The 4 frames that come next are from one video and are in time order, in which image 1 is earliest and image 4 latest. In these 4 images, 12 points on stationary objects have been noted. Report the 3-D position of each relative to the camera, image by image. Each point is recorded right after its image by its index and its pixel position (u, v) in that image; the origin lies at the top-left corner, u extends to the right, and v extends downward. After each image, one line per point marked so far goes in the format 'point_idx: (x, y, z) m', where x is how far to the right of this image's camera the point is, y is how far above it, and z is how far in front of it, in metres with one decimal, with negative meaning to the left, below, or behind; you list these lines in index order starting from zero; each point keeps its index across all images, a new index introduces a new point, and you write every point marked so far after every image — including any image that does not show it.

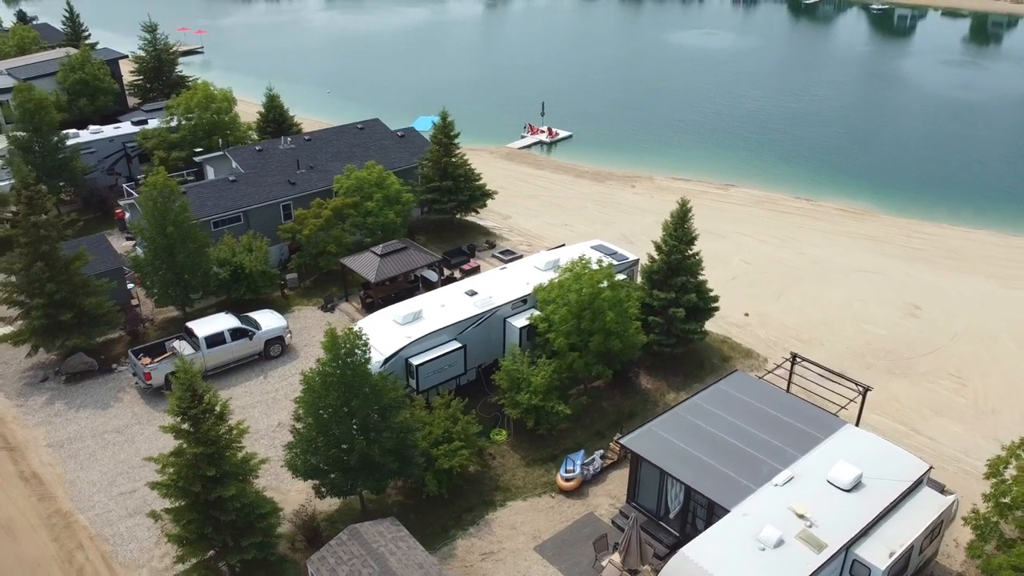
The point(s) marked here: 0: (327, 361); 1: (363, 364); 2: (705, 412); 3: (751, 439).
0: (-4.1, -1.5, +16.5) m
1: (-3.4, -1.6, +16.8) m
2: (+4.5, -2.9, +18.9) m
3: (+5.3, -3.4, +17.9) m
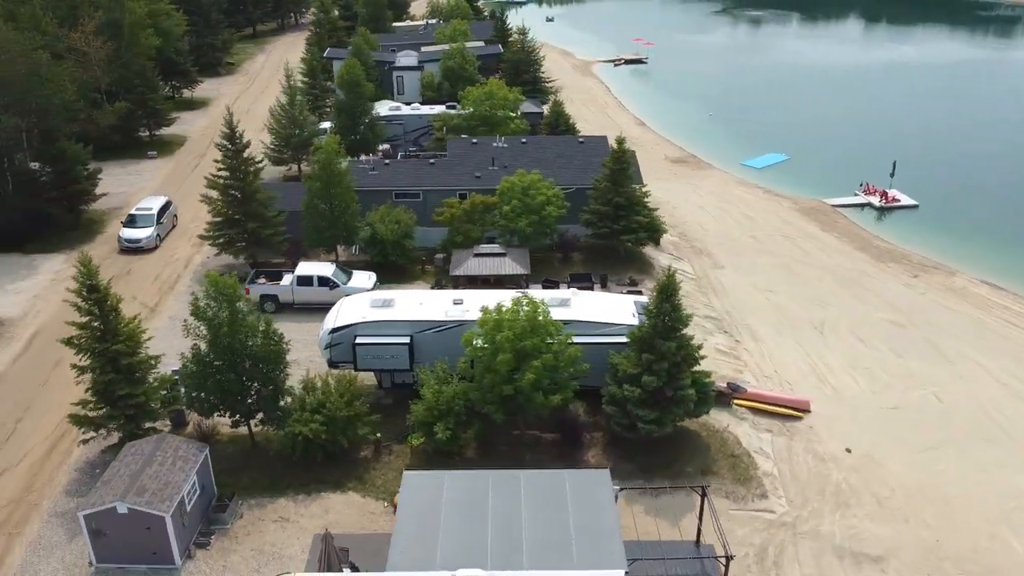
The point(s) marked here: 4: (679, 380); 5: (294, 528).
0: (-7.6, -0.2, +19.9) m
1: (-6.9, -0.6, +19.7) m
2: (0.0, -4.2, +17.0) m
3: (-0.1, -4.7, +15.8) m
4: (+4.1, -2.2, +19.9) m
5: (-5.0, -5.6, +18.8) m
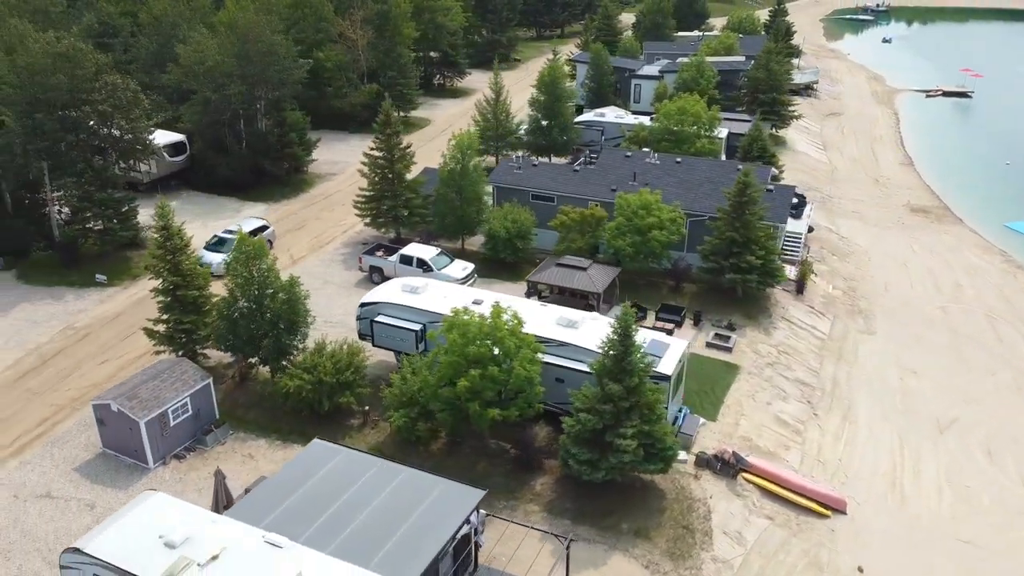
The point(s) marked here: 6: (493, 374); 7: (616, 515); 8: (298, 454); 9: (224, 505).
0: (-7.6, +1.1, +22.9) m
1: (-7.2, +0.6, +22.4) m
2: (-2.7, -4.1, +17.4) m
3: (-3.3, -4.6, +16.3) m
4: (+2.5, -3.1, +18.4) m
5: (-6.8, -4.6, +21.1) m
6: (-0.4, -2.0, +19.2) m
7: (+2.5, -5.3, +19.1) m
8: (-4.8, -3.7, +18.2) m
9: (-6.4, -4.9, +18.1) m
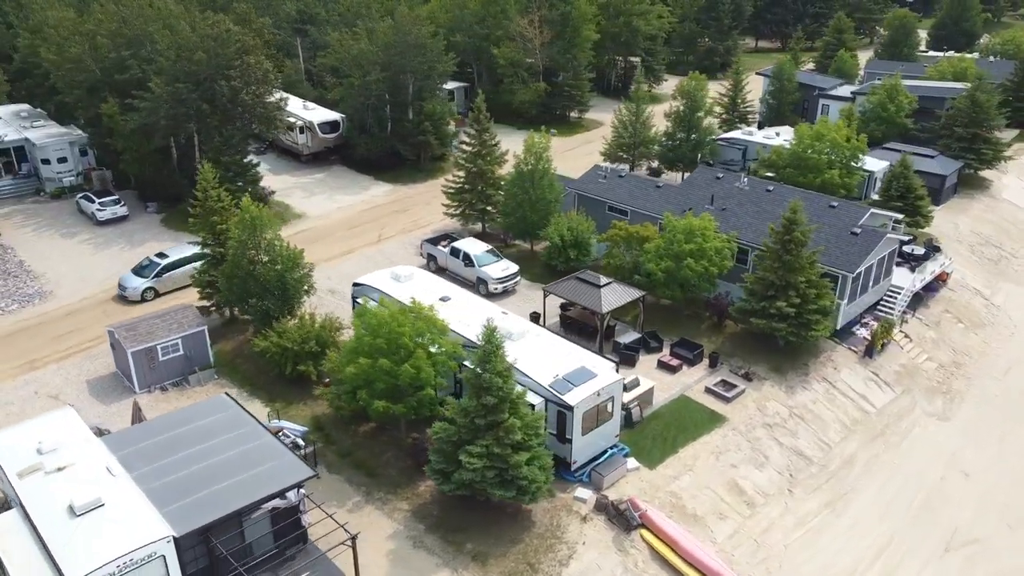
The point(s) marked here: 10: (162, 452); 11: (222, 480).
0: (-8.0, +2.2, +25.3) m
1: (-7.8, +1.7, +24.7) m
2: (-6.1, -3.5, +18.6) m
3: (-7.2, -3.9, +17.8) m
4: (-0.8, -3.4, +17.7) m
5: (-8.7, -3.5, +23.4) m
6: (-3.1, -1.9, +19.5) m
7: (-0.9, -5.6, +18.5) m
8: (-7.7, -2.8, +20.1) m
9: (-9.4, -3.7, +20.5) m
10: (-7.9, -3.7, +18.2) m
11: (-6.2, -4.1, +17.2) m
